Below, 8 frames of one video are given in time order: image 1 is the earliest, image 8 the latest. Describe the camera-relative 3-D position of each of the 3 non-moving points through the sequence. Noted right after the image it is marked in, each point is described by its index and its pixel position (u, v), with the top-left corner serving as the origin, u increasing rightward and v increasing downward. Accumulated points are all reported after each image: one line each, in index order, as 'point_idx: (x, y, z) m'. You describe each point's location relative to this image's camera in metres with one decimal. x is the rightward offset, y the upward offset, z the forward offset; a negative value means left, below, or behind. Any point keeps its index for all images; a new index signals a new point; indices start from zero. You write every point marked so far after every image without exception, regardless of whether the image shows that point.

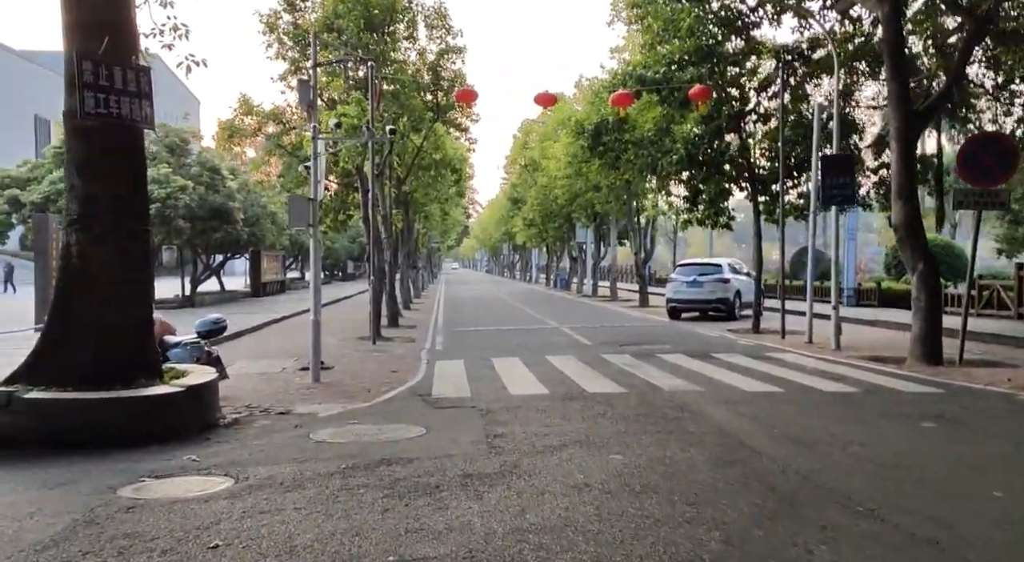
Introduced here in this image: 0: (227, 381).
0: (-4.0, -1.4, +11.1) m
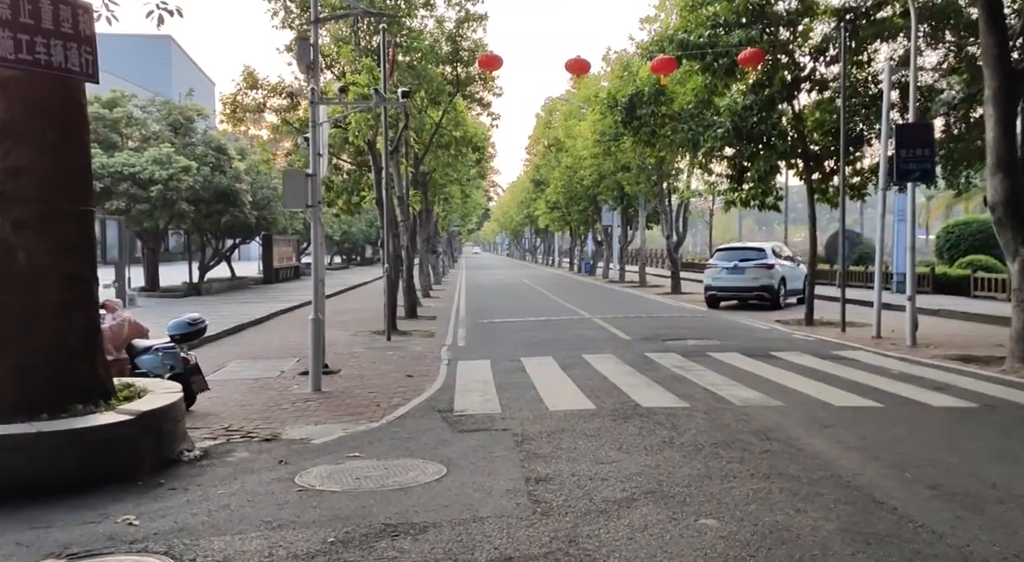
0: (-3.6, -1.3, +9.5) m
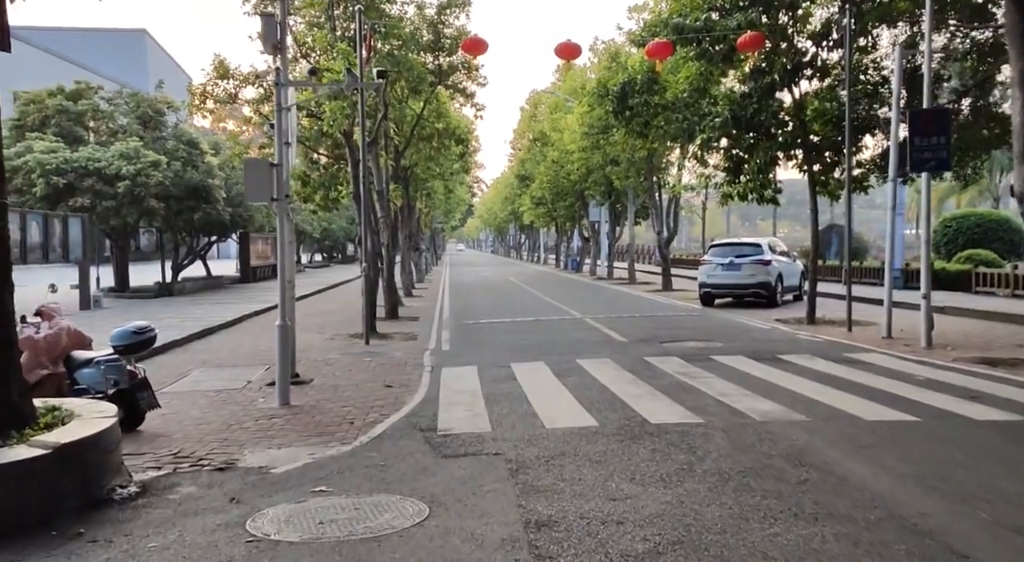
0: (-3.7, -1.4, +8.5) m
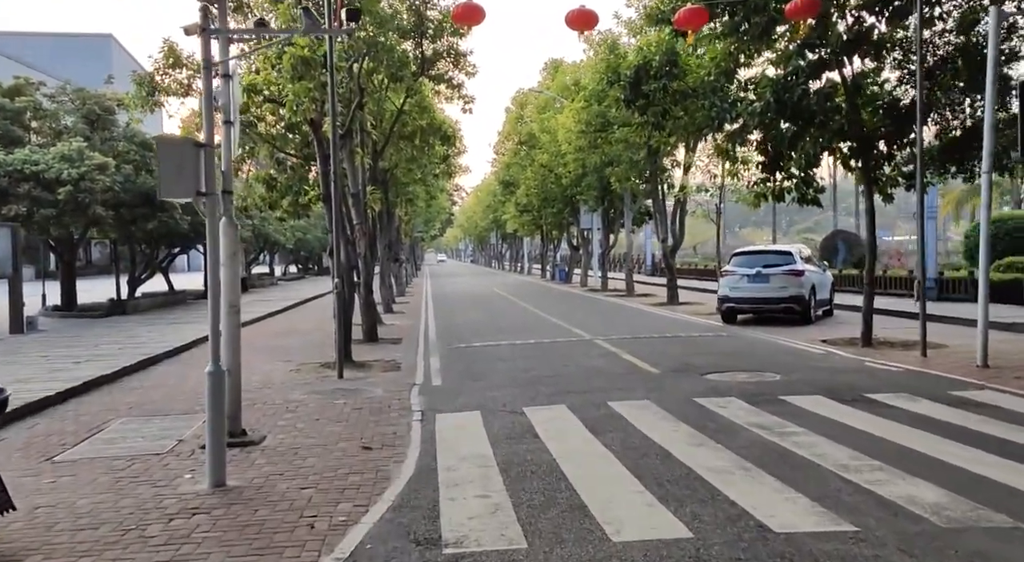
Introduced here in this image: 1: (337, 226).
0: (-3.4, -1.6, +5.8) m
1: (-3.0, +1.0, +14.1) m
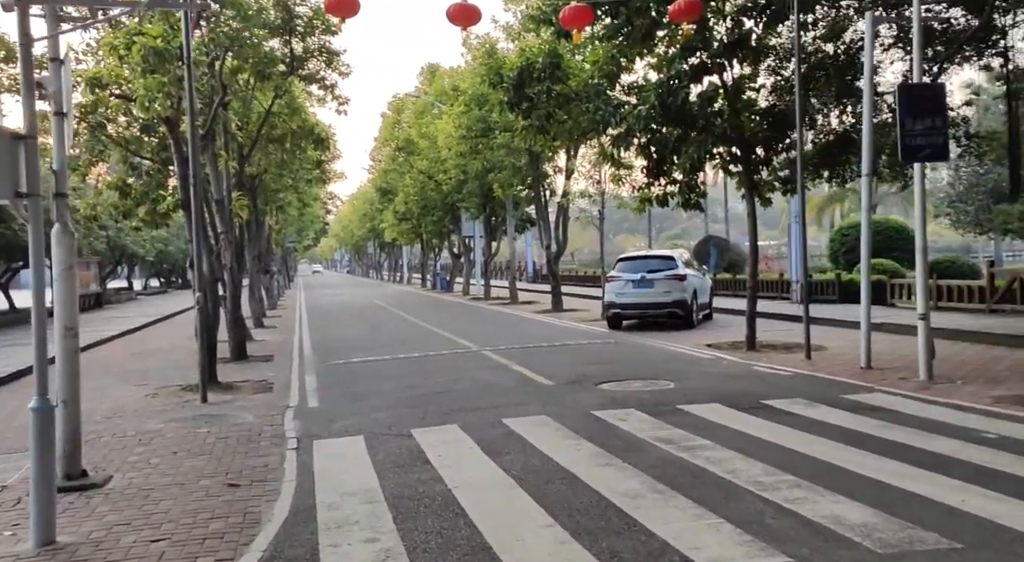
0: (-4.0, -1.7, +4.6) m
1: (-5.0, +0.8, +12.8) m
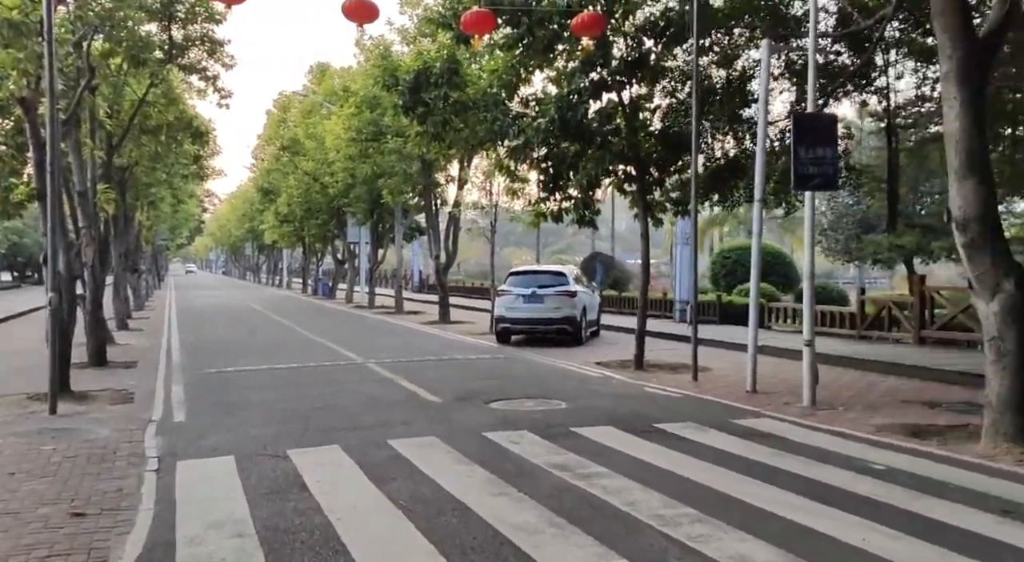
0: (-4.6, -1.7, +3.5) m
1: (-6.6, +0.8, +11.6) m
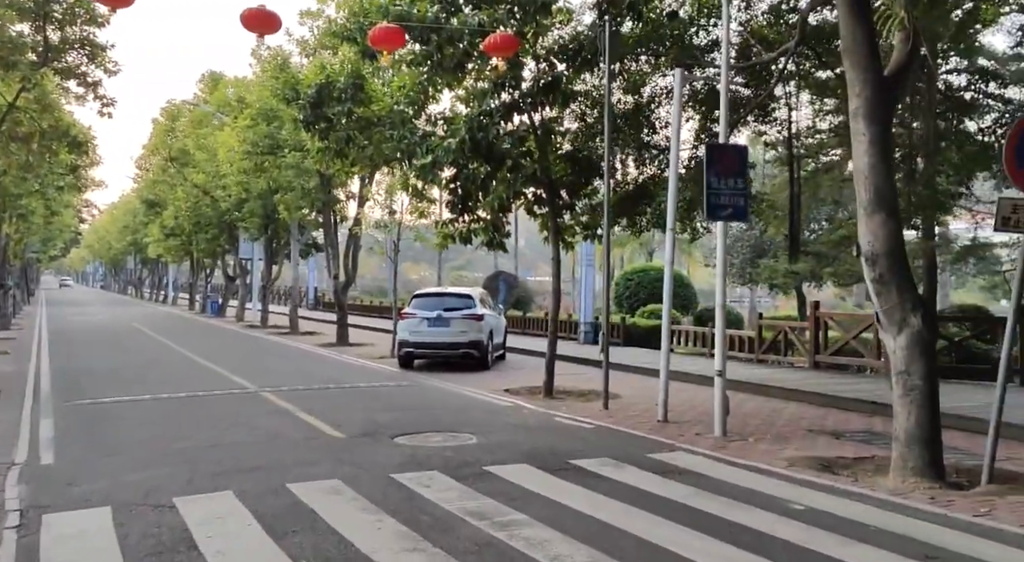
0: (-4.8, -1.8, +2.5) m
1: (-7.8, +0.4, +10.4) m
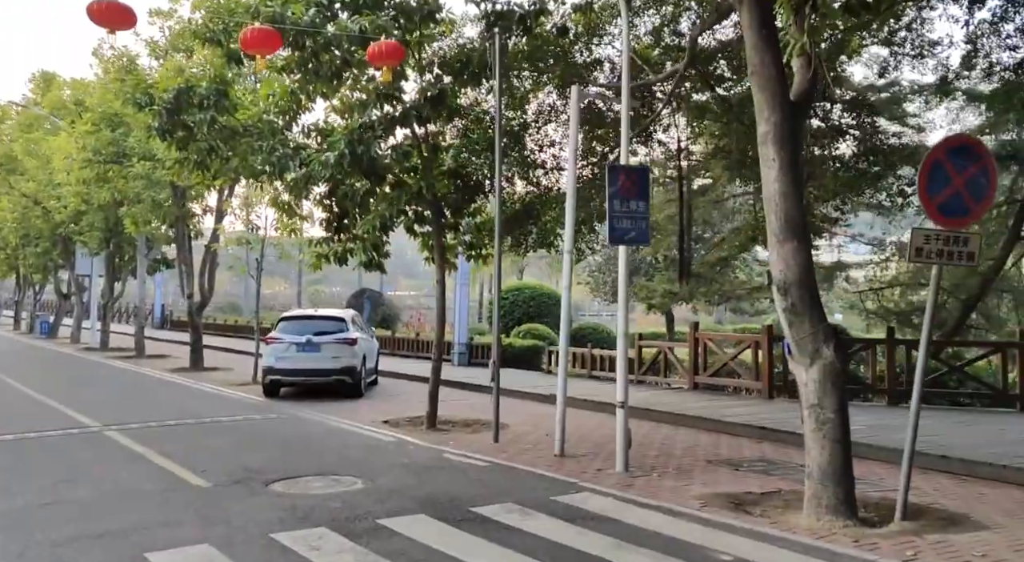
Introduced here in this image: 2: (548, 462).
0: (-4.7, -2.0, +1.0) m
1: (-9.0, +0.1, +8.2) m
2: (+0.4, -2.2, +9.9) m
